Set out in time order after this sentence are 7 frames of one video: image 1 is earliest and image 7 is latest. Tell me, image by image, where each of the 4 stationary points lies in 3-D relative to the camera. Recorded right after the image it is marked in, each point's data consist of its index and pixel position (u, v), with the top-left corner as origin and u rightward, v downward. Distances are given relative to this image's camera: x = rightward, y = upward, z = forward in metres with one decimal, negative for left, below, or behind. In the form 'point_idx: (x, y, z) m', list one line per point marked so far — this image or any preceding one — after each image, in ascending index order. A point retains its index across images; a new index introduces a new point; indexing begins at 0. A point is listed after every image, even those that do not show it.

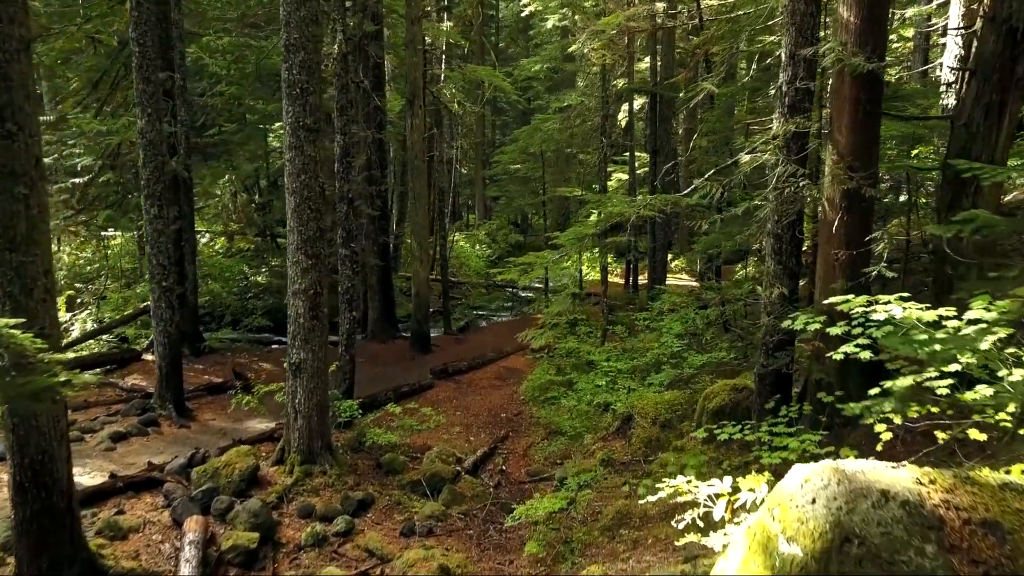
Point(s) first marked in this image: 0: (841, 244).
0: (+3.5, +0.5, +6.2) m
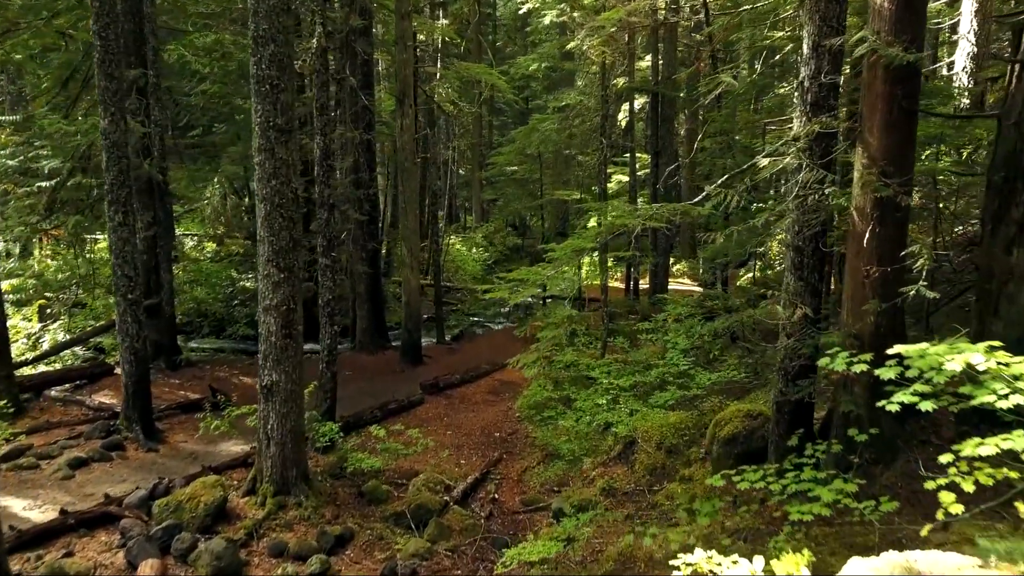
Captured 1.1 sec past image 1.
0: (+3.4, +0.3, +5.5) m
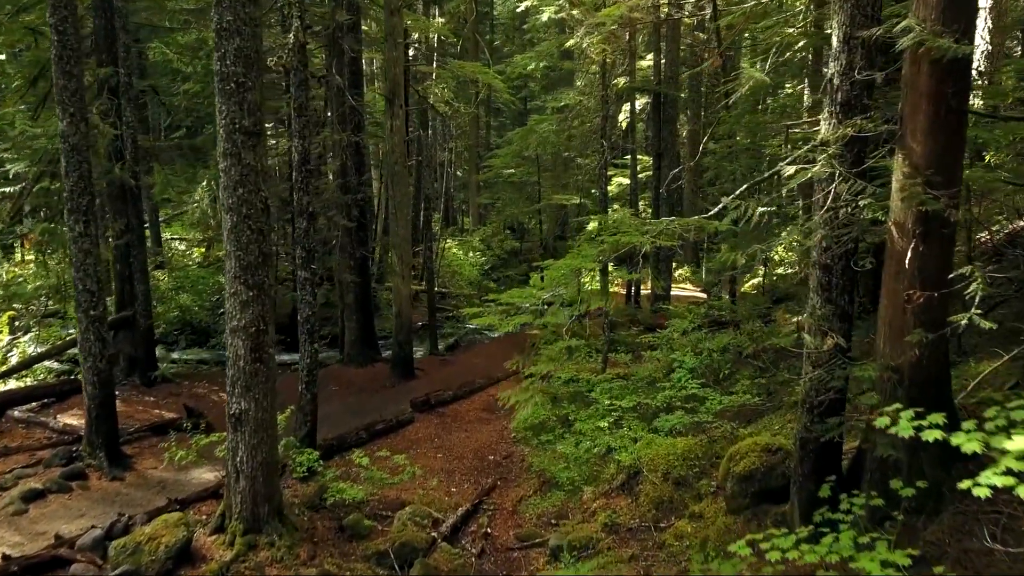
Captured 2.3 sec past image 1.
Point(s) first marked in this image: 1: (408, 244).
0: (+3.3, 0.0, +4.8) m
1: (-2.5, +1.0, +13.8) m
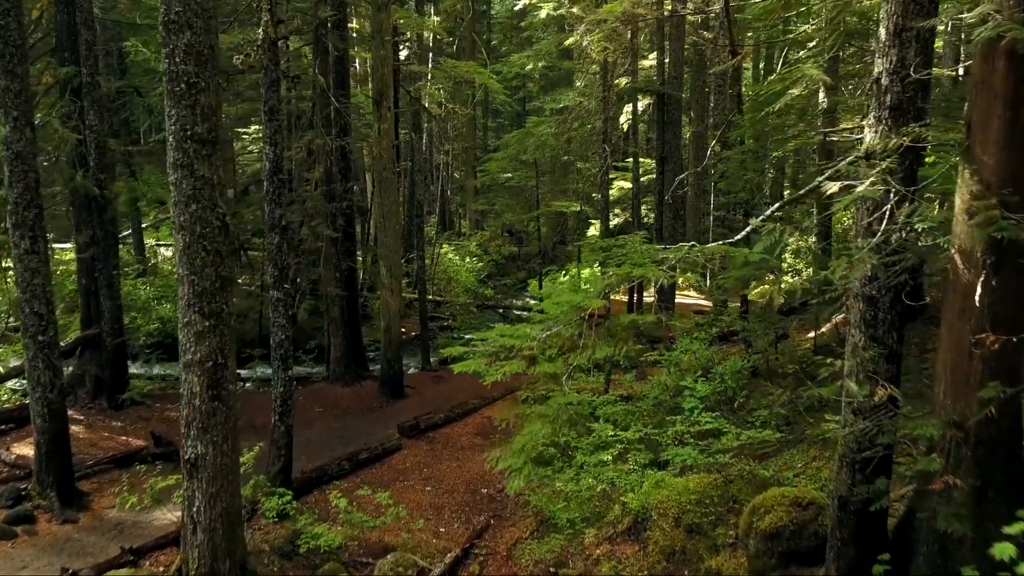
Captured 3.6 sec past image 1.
0: (+3.2, -0.2, +4.0) m
1: (-2.5, +0.7, +13.0) m
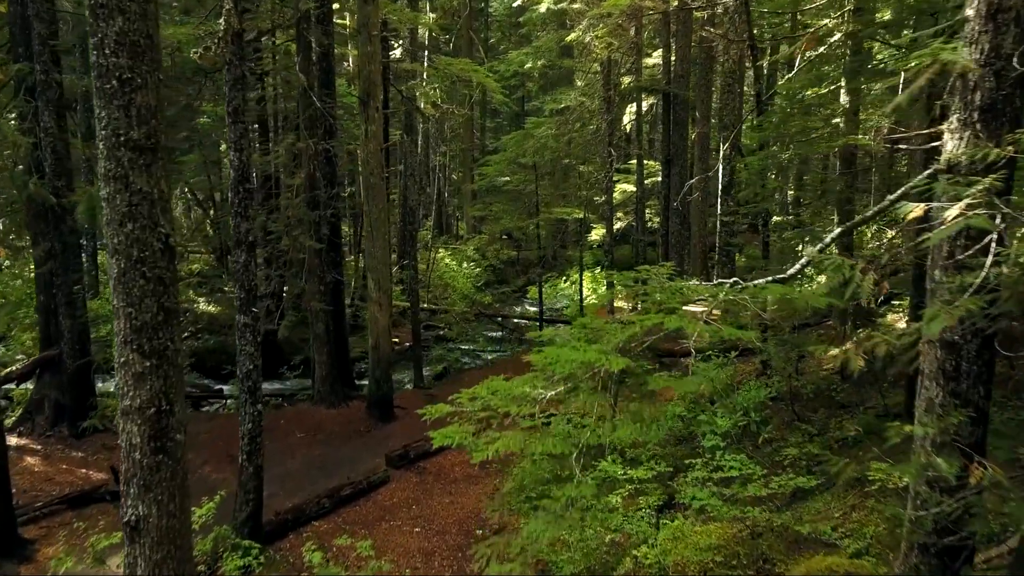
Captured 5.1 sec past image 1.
0: (+3.2, -0.5, +3.1) m
1: (-2.6, +0.5, +12.1) m
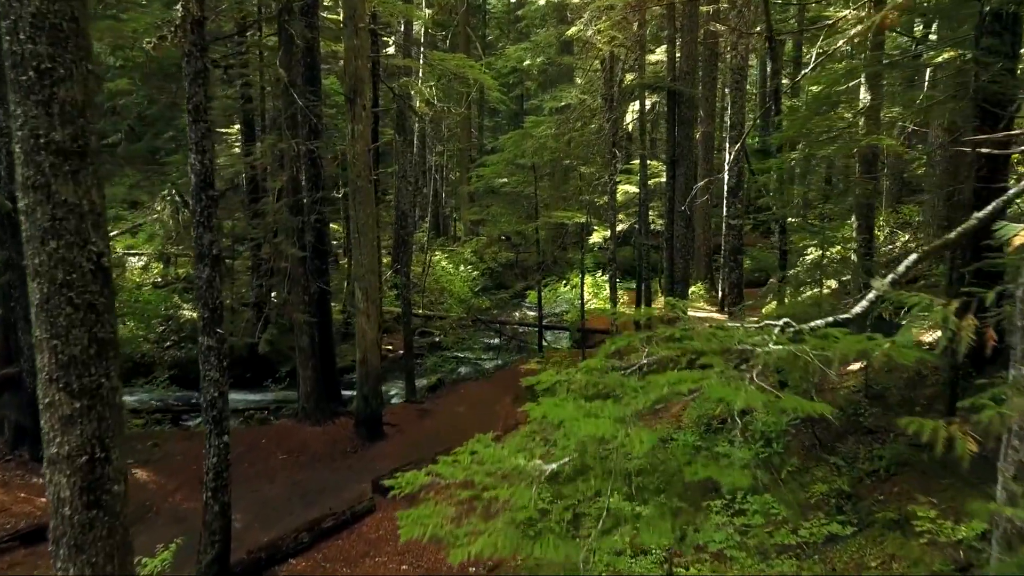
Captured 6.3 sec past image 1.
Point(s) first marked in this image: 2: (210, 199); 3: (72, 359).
0: (+3.1, -0.7, +2.3) m
1: (-2.6, +0.3, +11.3) m
2: (-3.3, +1.0, +6.4) m
3: (-3.1, -0.5, +4.2) m
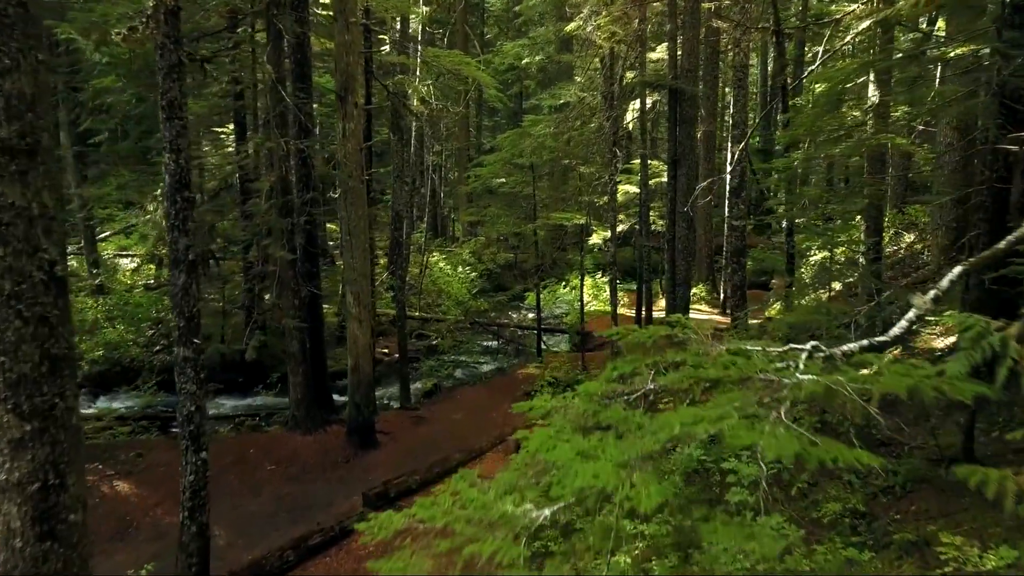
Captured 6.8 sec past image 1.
0: (+3.1, -0.8, +2.0) m
1: (-2.7, +0.2, +11.0) m
2: (-3.3, +0.9, +6.0) m
3: (-3.2, -0.6, +3.8) m
